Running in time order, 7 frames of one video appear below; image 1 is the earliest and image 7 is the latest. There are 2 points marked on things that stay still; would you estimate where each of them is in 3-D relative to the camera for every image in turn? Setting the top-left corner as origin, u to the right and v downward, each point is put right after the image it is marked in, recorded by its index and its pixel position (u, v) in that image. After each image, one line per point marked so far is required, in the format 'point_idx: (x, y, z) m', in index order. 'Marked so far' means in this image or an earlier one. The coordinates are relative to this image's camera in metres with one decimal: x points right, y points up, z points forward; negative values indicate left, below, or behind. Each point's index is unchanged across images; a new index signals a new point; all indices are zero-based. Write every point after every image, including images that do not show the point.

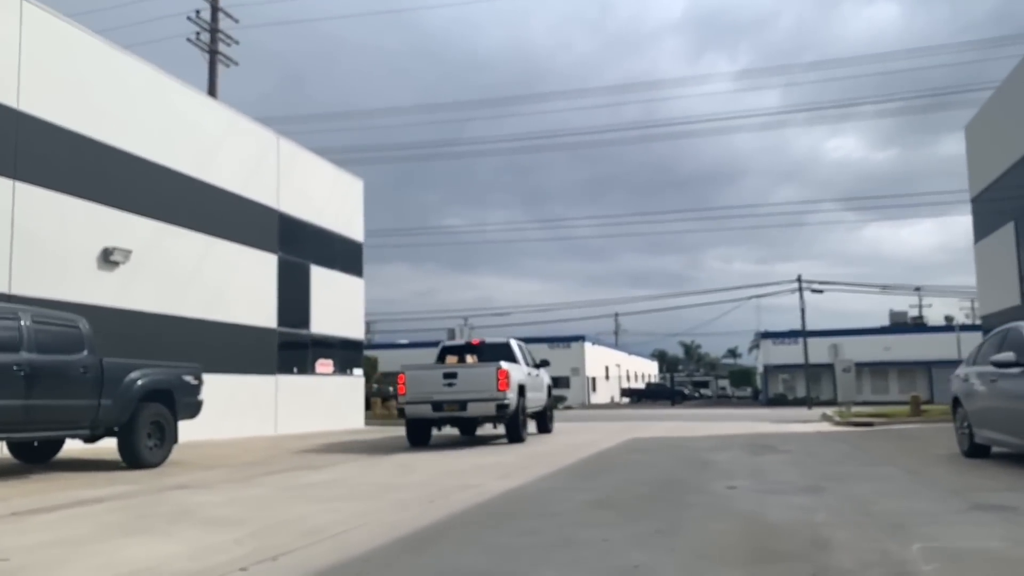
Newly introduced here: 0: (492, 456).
0: (-0.3, -2.9, +16.9) m
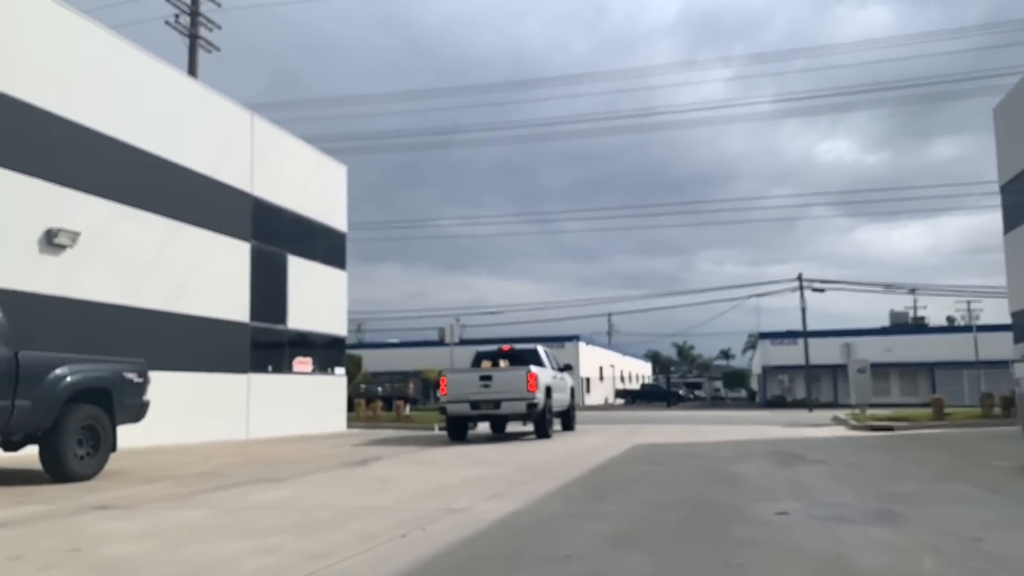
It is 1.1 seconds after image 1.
0: (-0.4, -2.7, +14.7) m
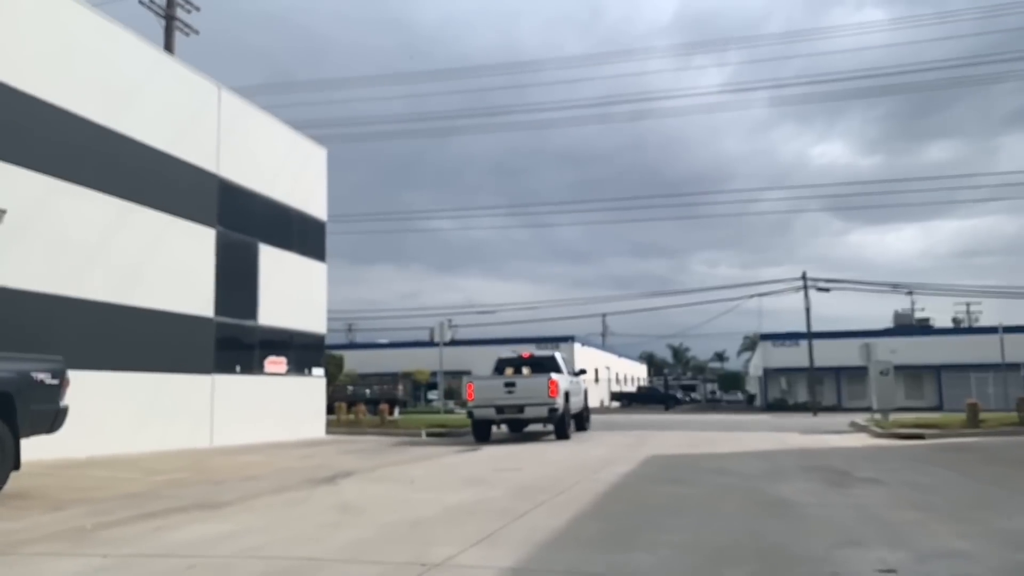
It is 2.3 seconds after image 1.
0: (-0.4, -2.5, +12.2) m
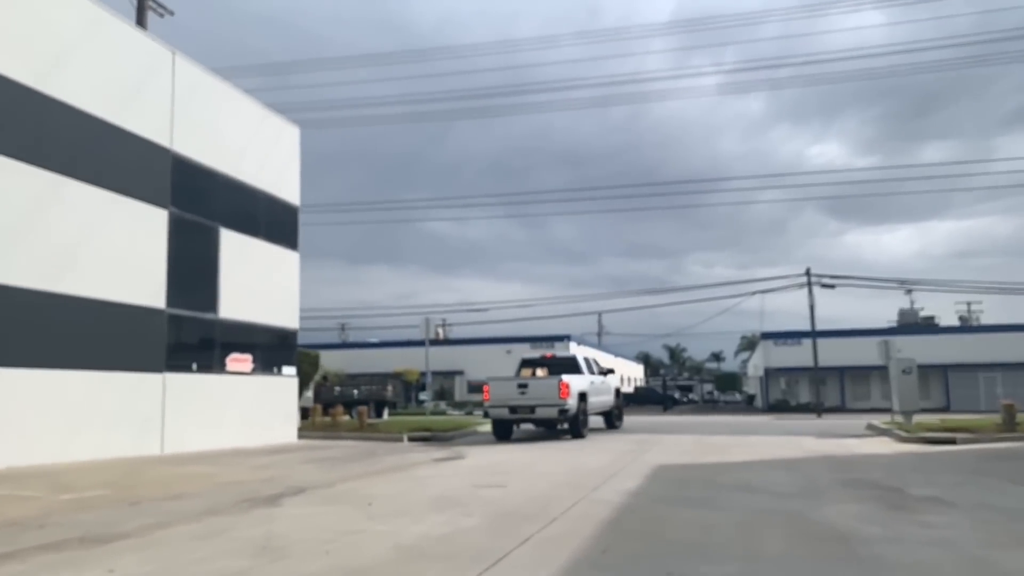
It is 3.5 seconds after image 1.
0: (-0.6, -2.2, +9.8) m
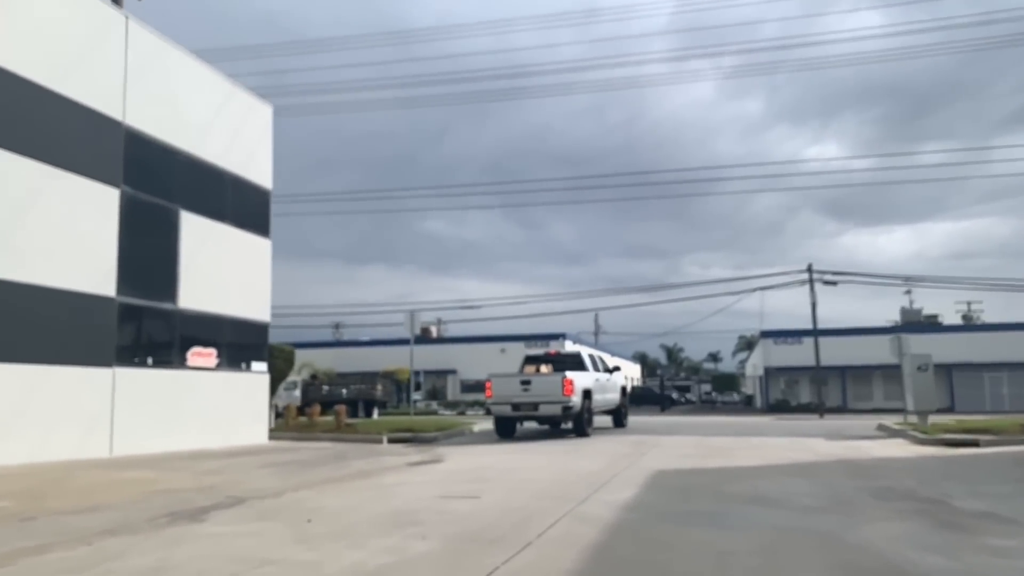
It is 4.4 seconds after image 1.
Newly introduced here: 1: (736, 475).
0: (-0.9, -2.0, +8.0) m
1: (+3.1, -2.6, +13.5) m
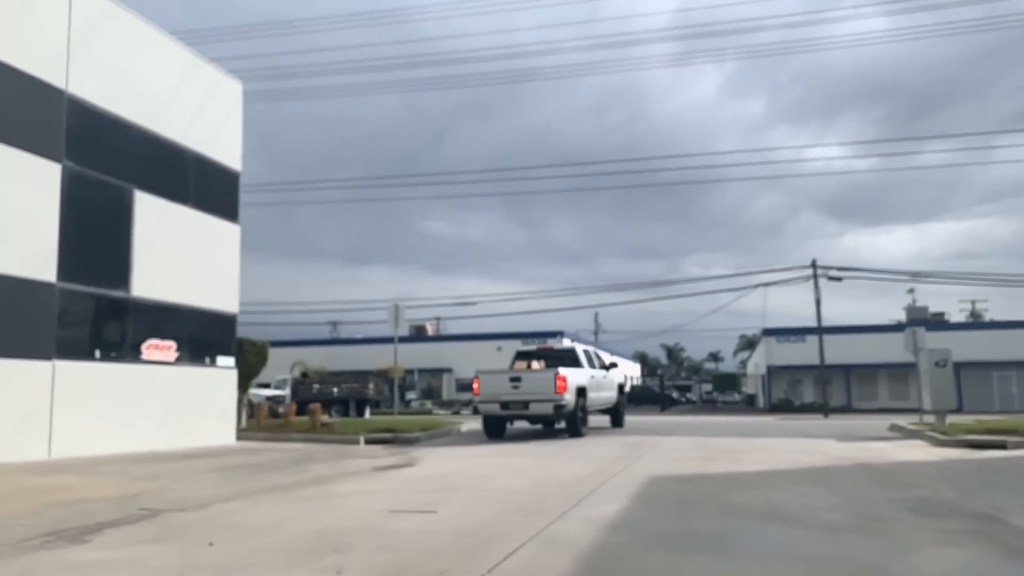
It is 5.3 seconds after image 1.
0: (-1.2, -1.7, +6.2) m
1: (+2.8, -2.4, +11.7) m
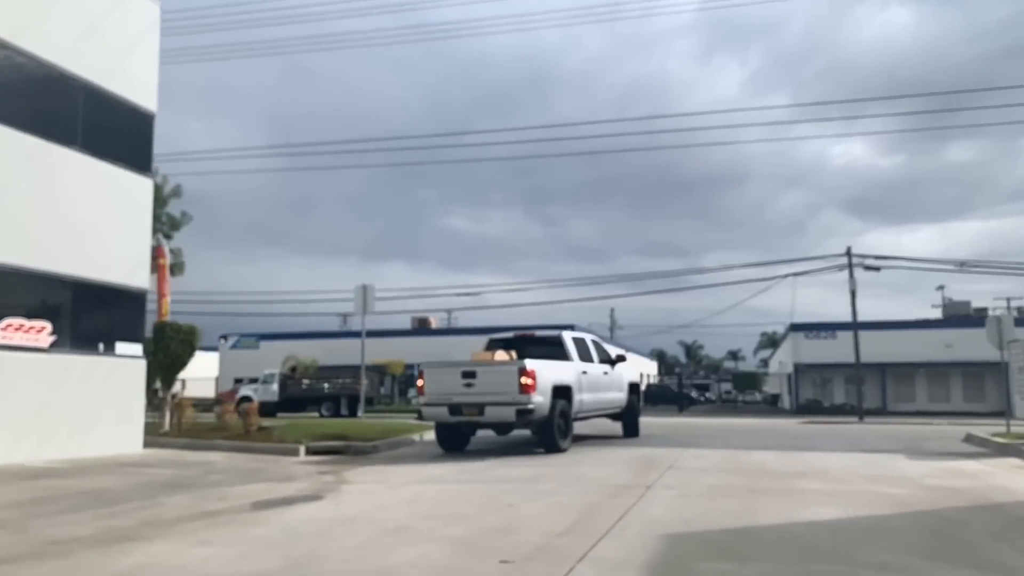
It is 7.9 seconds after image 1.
0: (-1.9, -1.2, +1.4) m
1: (+2.2, -1.9, +6.8) m
